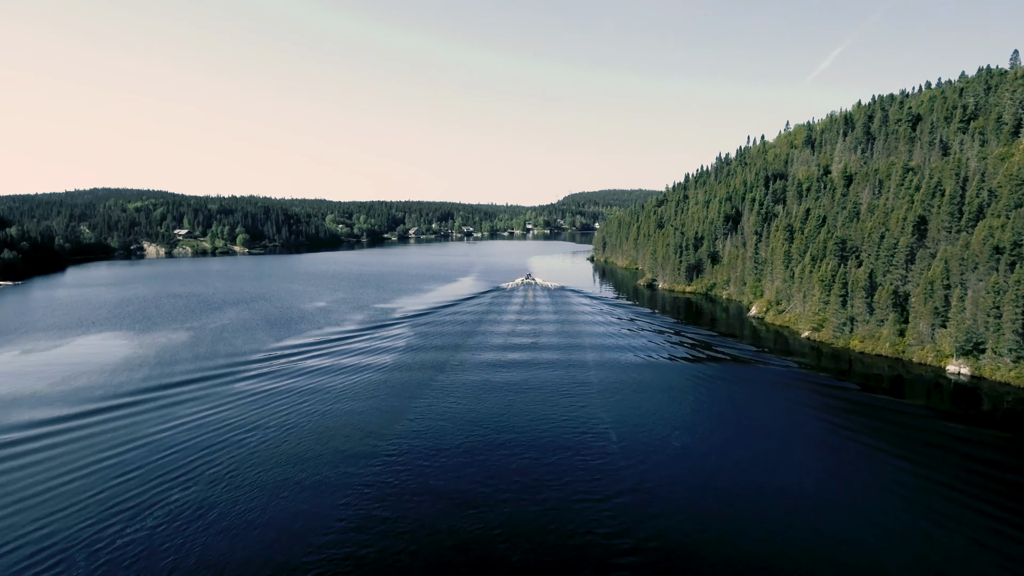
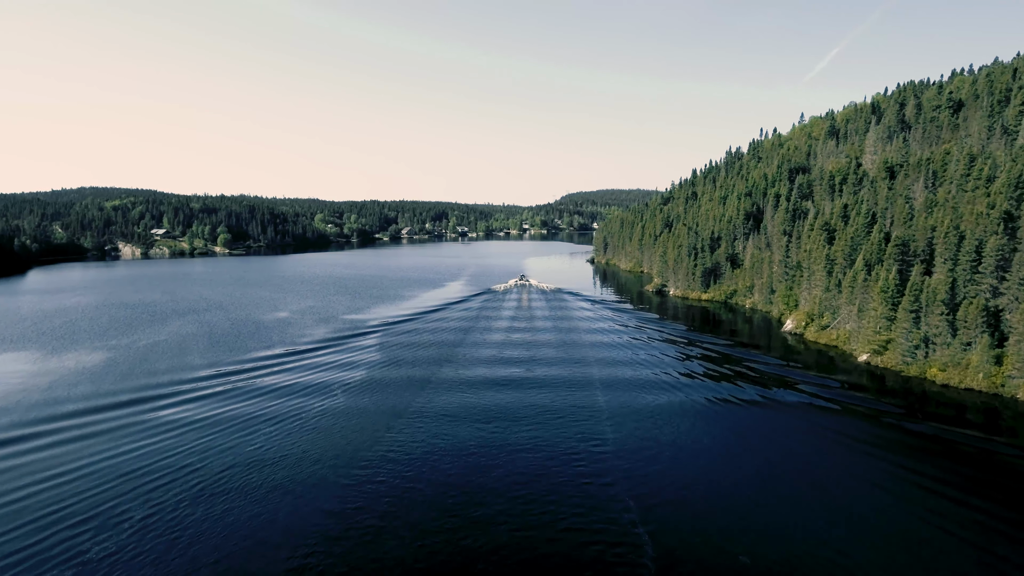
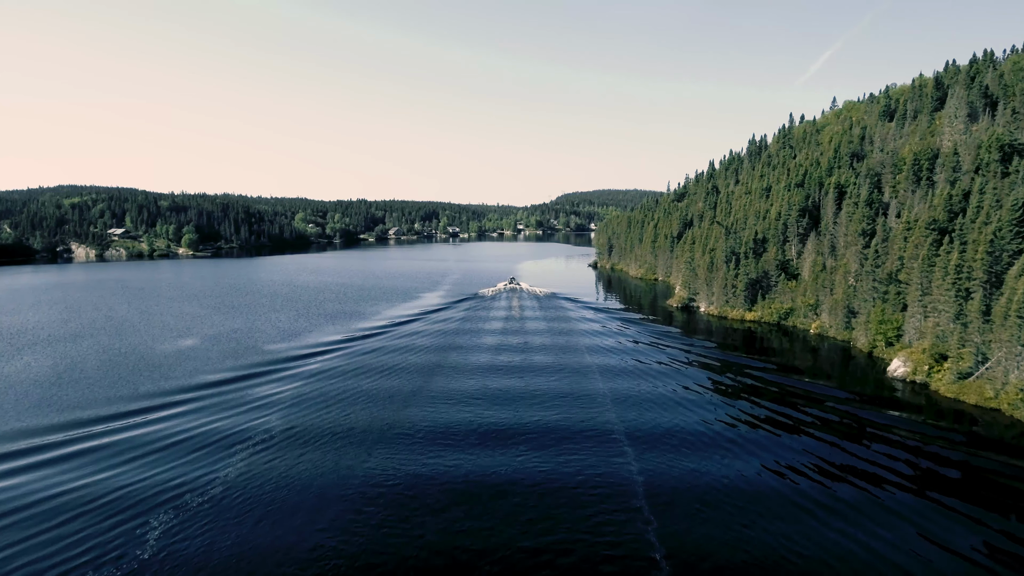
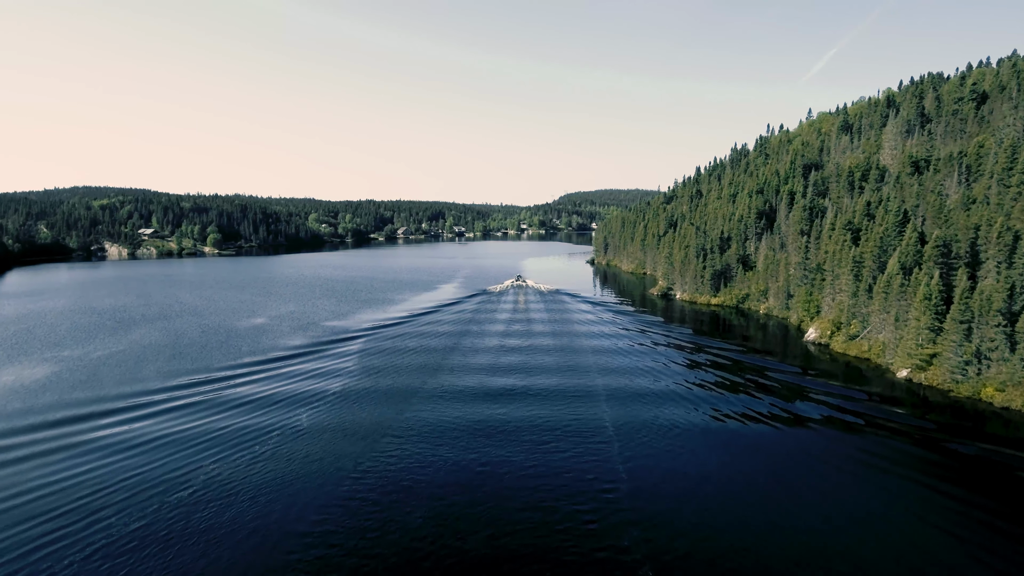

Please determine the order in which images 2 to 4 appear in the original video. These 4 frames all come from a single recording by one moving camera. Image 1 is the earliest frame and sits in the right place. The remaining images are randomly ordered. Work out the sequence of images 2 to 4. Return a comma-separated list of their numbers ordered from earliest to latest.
2, 4, 3
